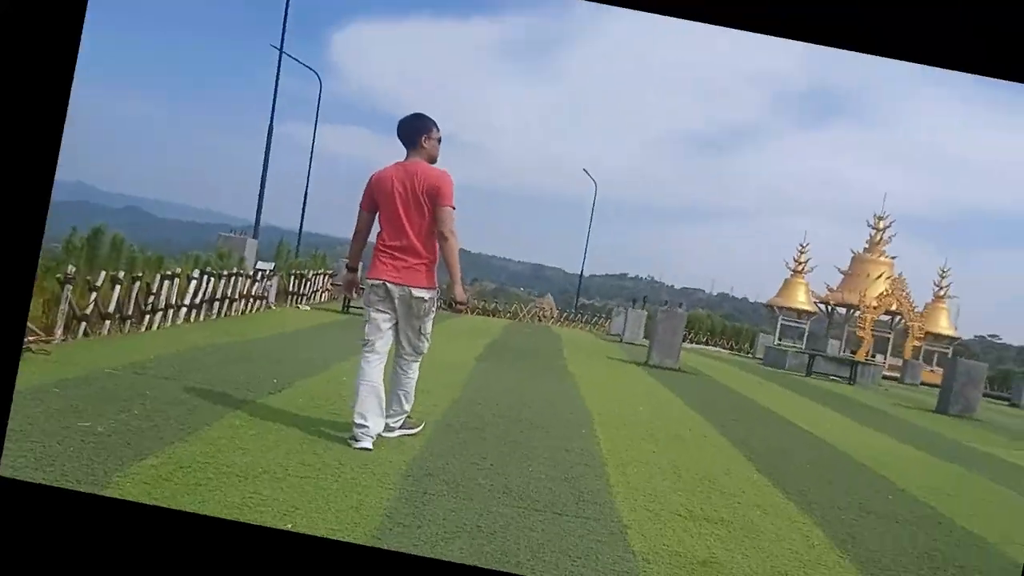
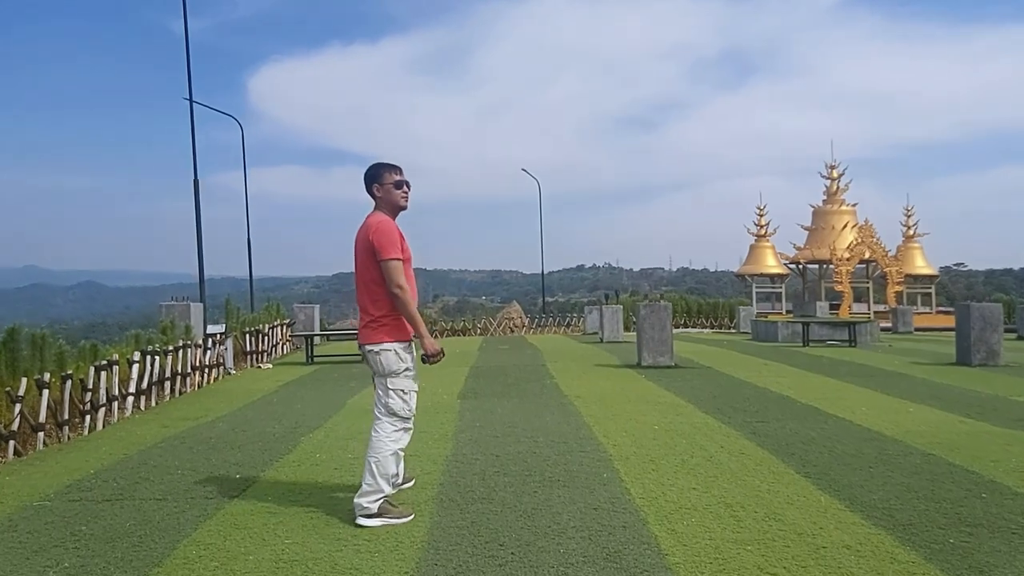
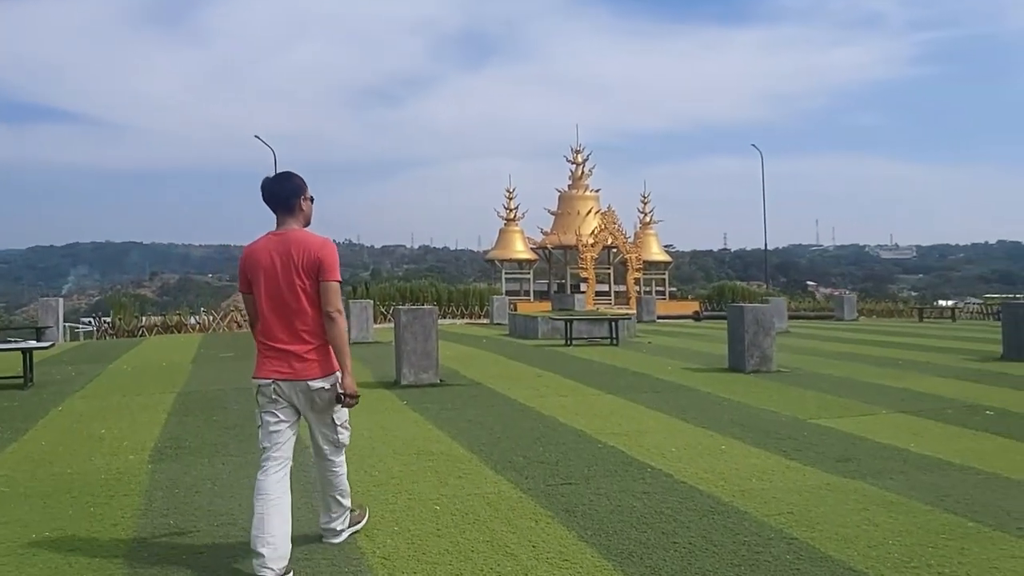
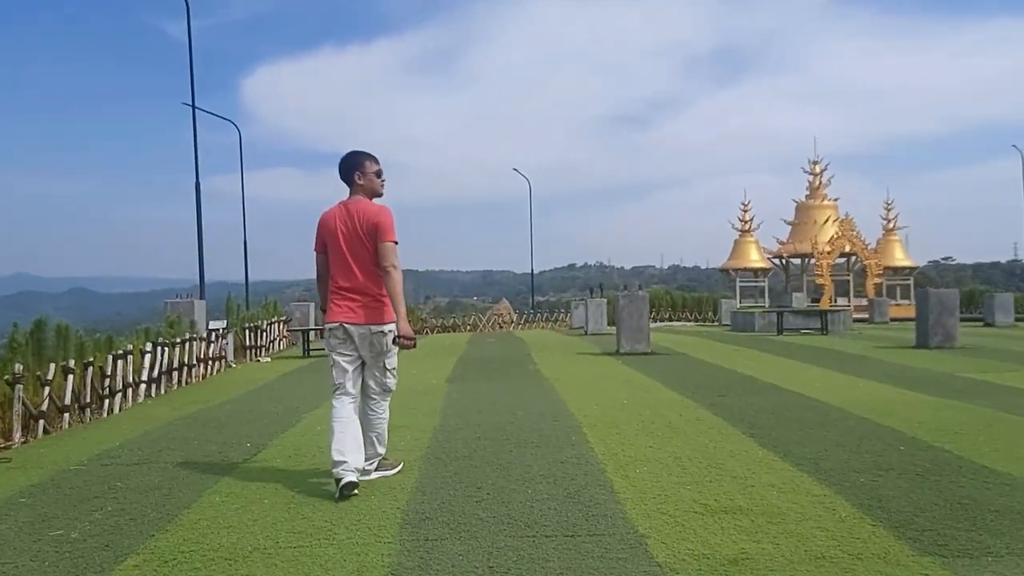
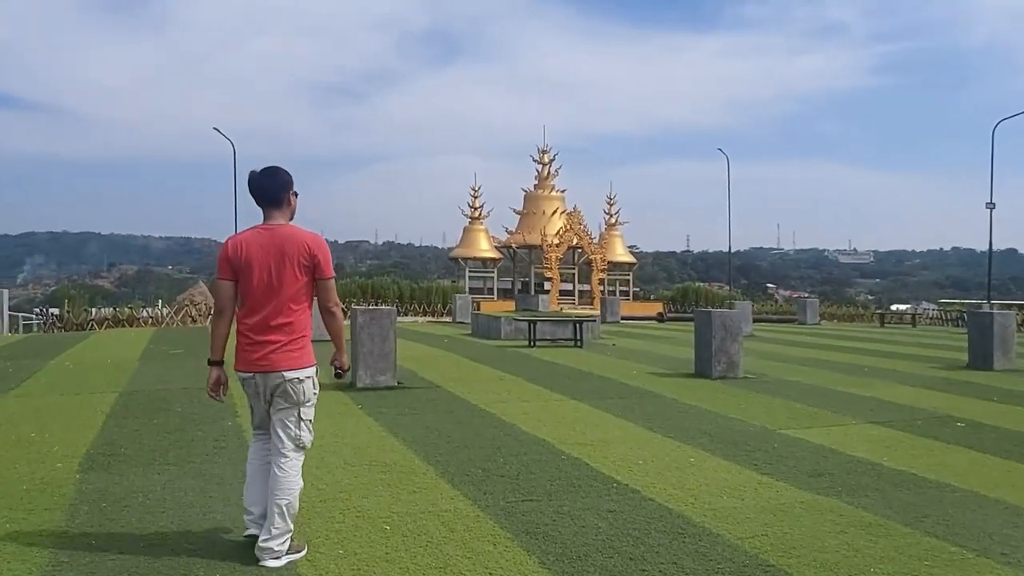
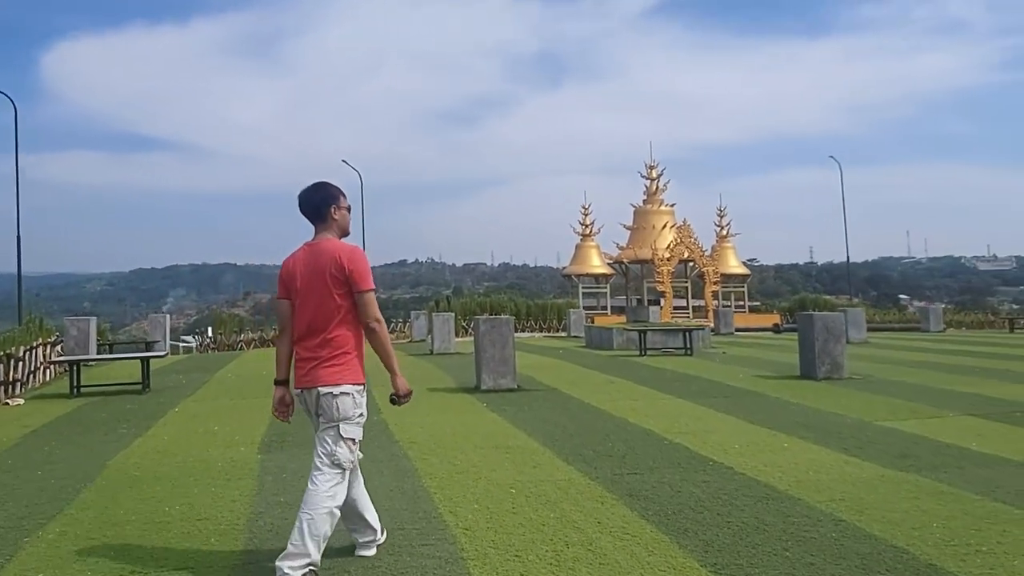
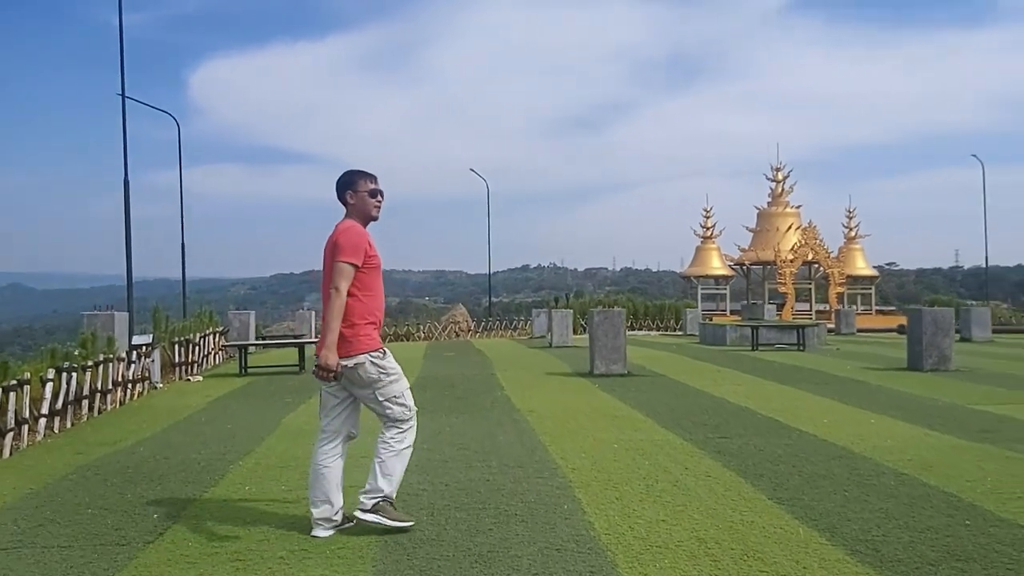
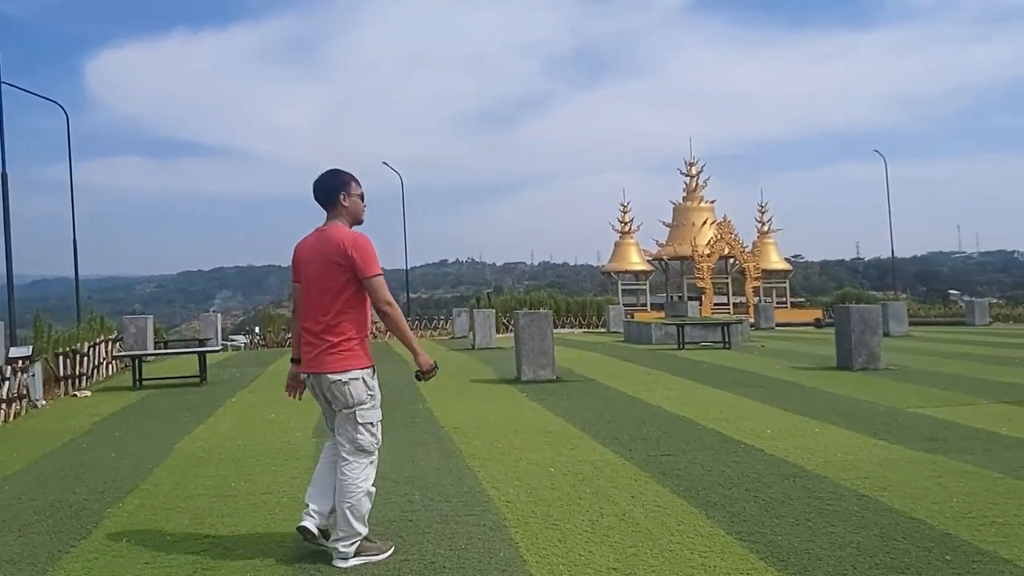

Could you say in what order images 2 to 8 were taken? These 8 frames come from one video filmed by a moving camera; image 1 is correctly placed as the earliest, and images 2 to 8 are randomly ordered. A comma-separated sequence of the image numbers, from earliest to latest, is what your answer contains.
4, 2, 7, 8, 6, 3, 5
